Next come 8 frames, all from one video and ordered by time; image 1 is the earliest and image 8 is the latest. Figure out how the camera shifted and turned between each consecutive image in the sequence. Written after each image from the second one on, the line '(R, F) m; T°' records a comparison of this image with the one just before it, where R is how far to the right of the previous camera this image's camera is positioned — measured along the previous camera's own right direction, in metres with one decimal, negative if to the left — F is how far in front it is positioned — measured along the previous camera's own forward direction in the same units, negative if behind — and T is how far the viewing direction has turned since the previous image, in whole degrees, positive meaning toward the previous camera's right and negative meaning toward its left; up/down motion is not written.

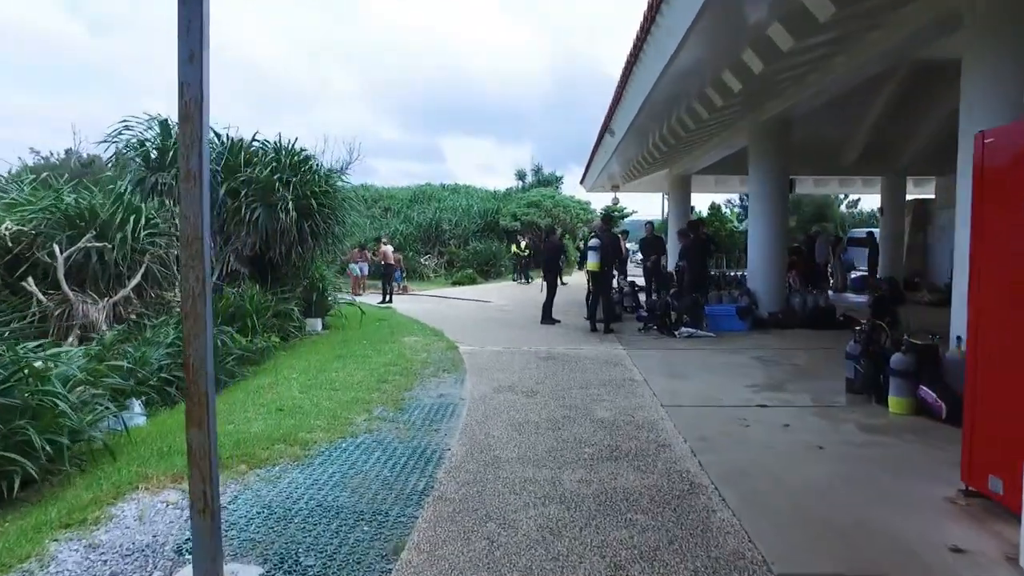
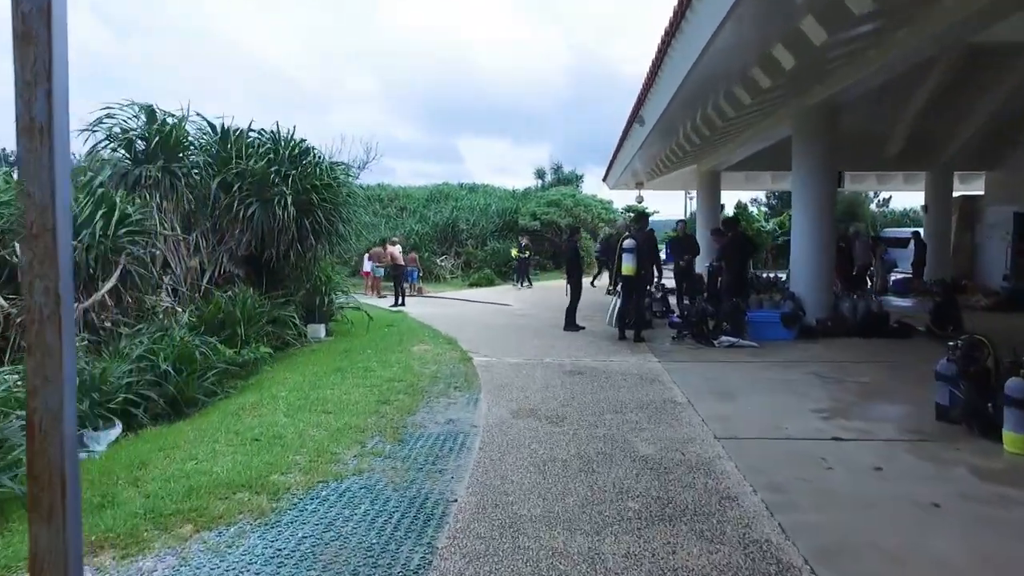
(0.0, +1.0) m; -1°
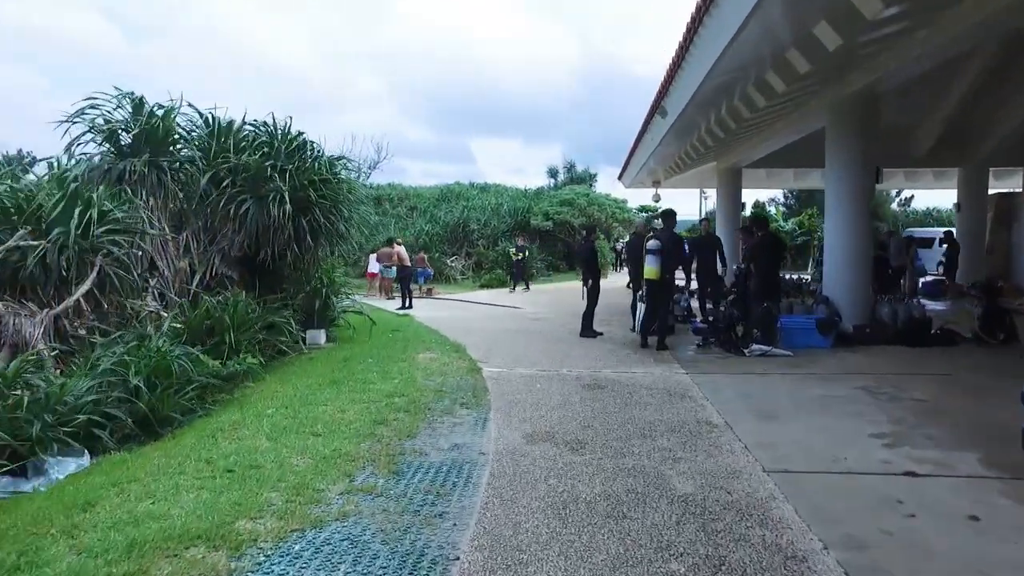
(0.0, +0.7) m; -1°
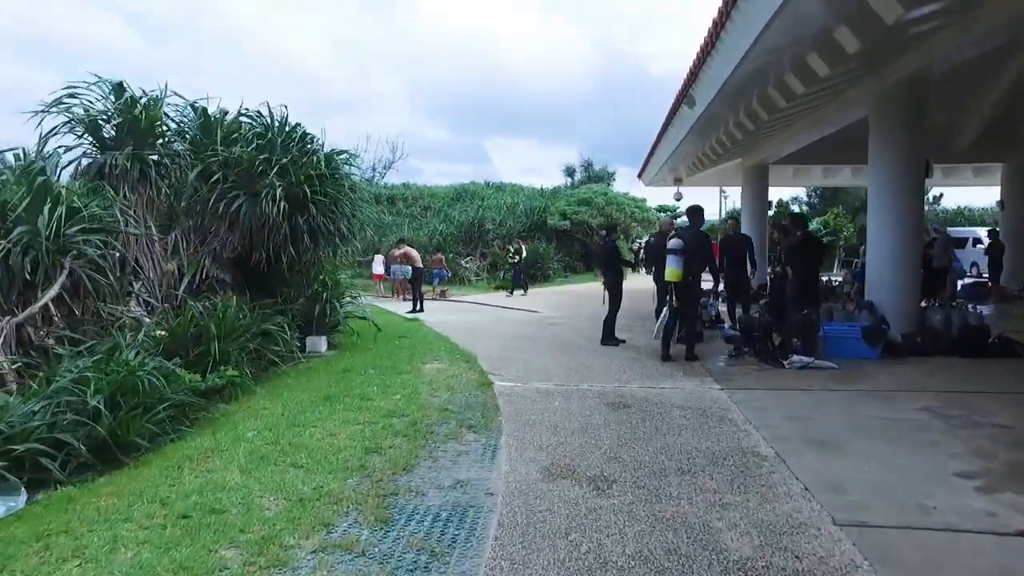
(0.0, +0.8) m; -1°
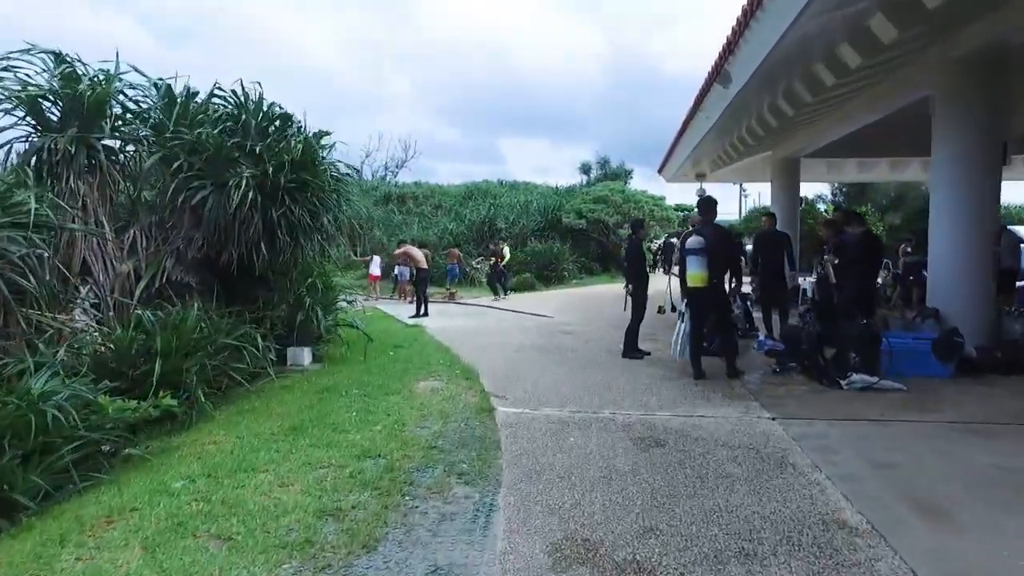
(+0.1, +1.2) m; -1°
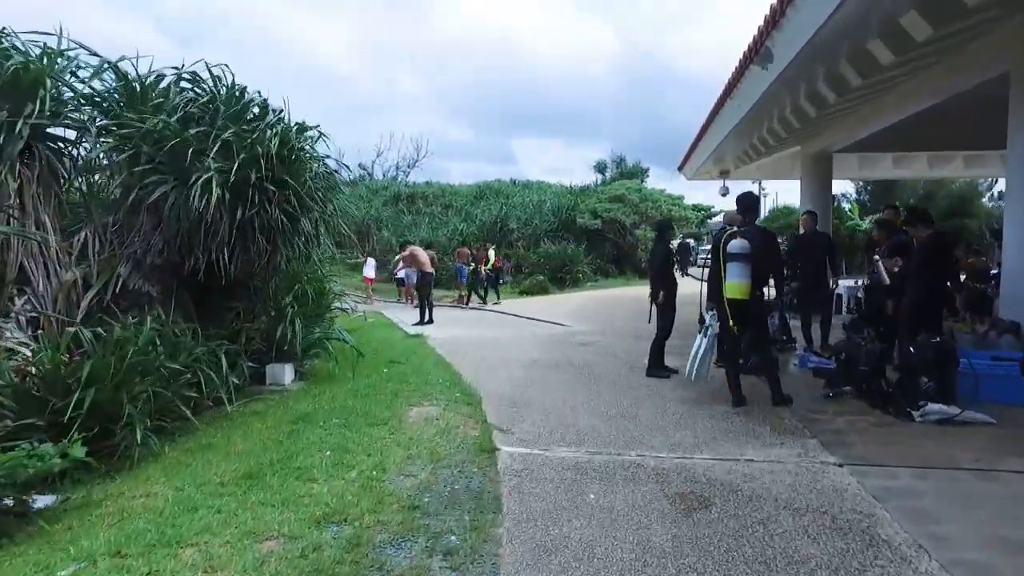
(+0.1, +1.1) m; -1°
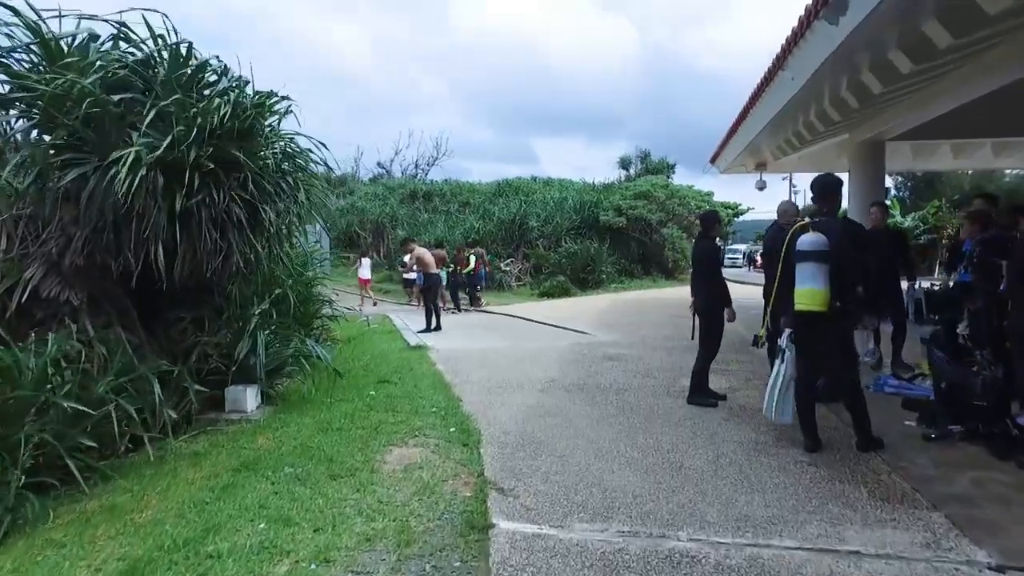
(+0.1, +1.4) m; -2°
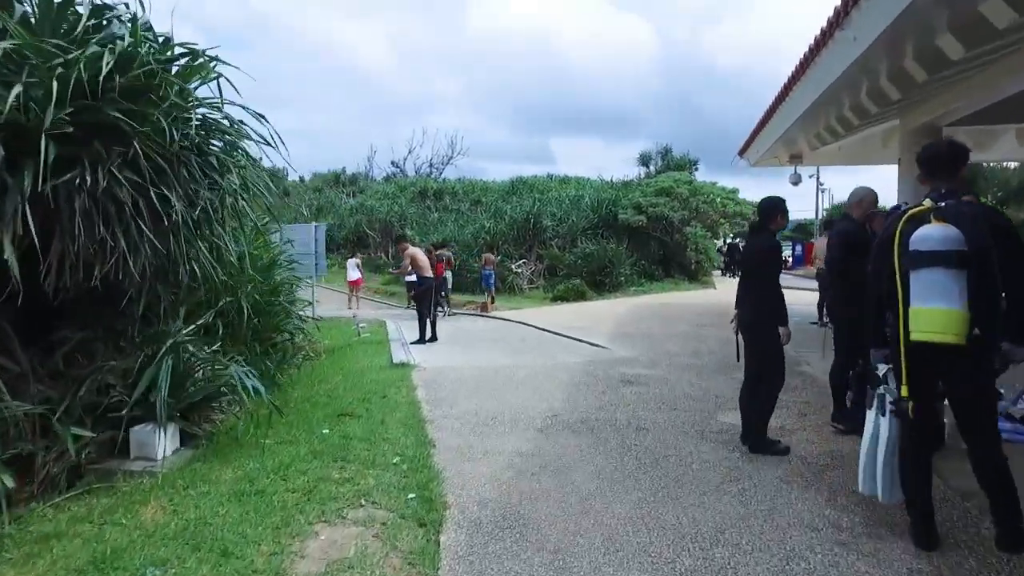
(+0.2, +1.5) m; -2°
